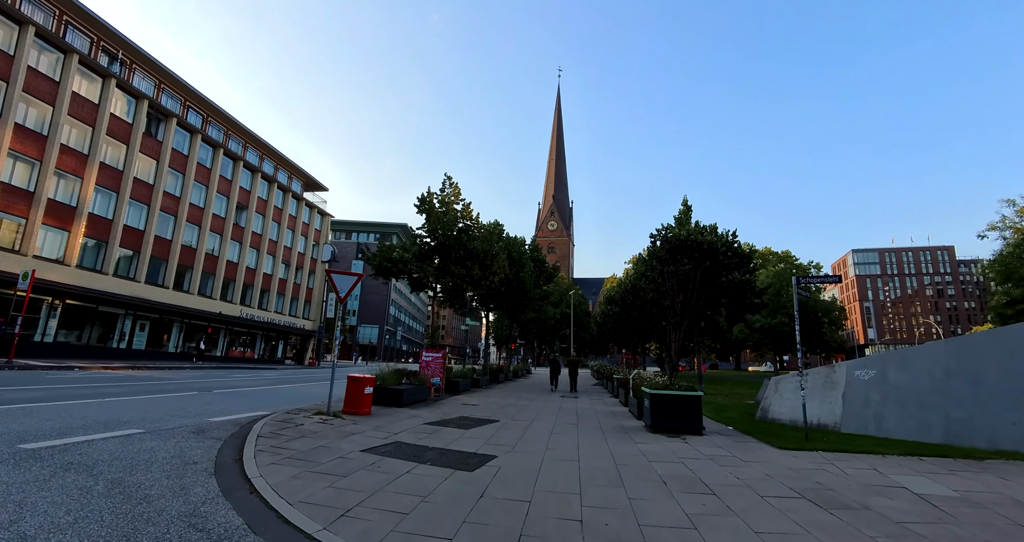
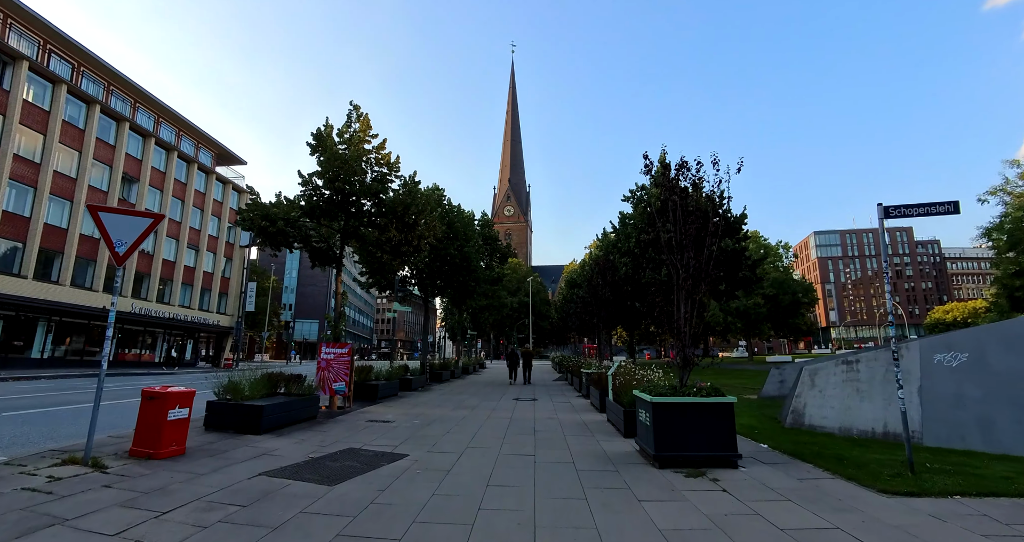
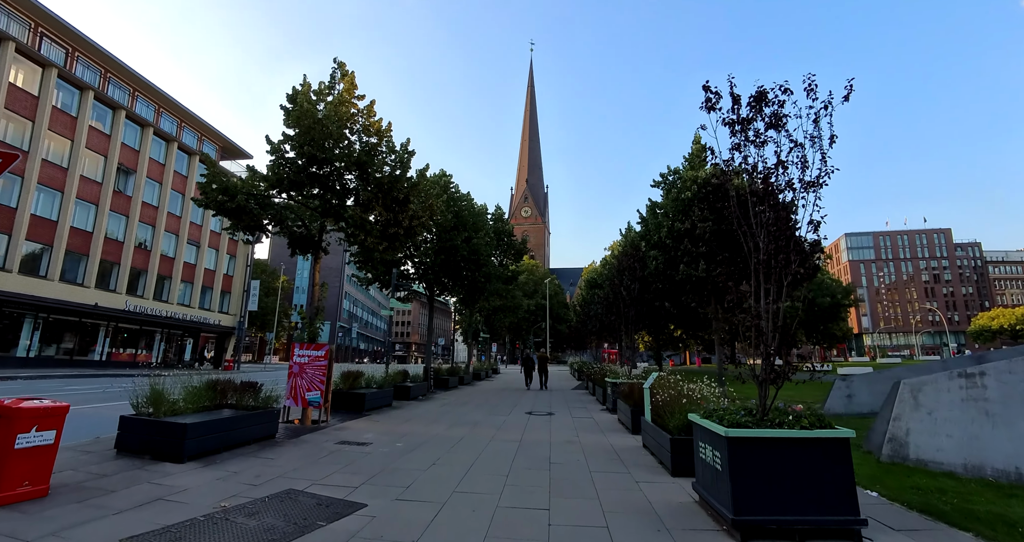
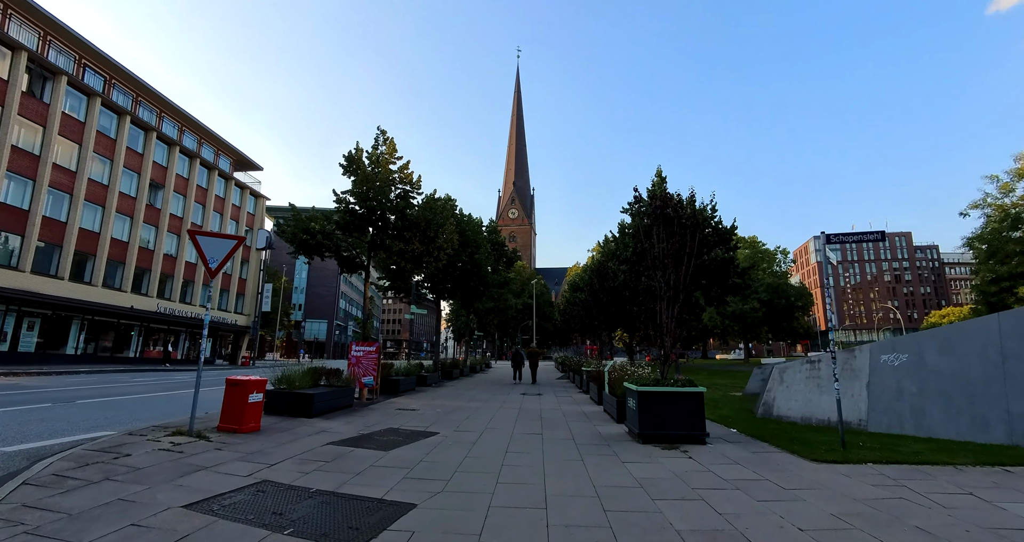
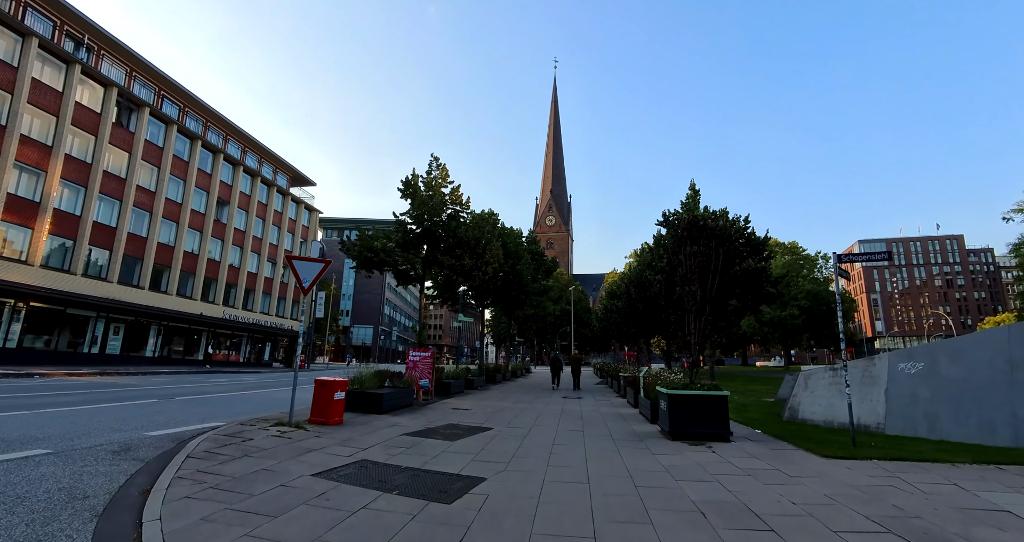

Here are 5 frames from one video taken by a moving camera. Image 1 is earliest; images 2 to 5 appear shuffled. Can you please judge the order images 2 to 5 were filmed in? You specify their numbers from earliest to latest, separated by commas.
5, 4, 2, 3
